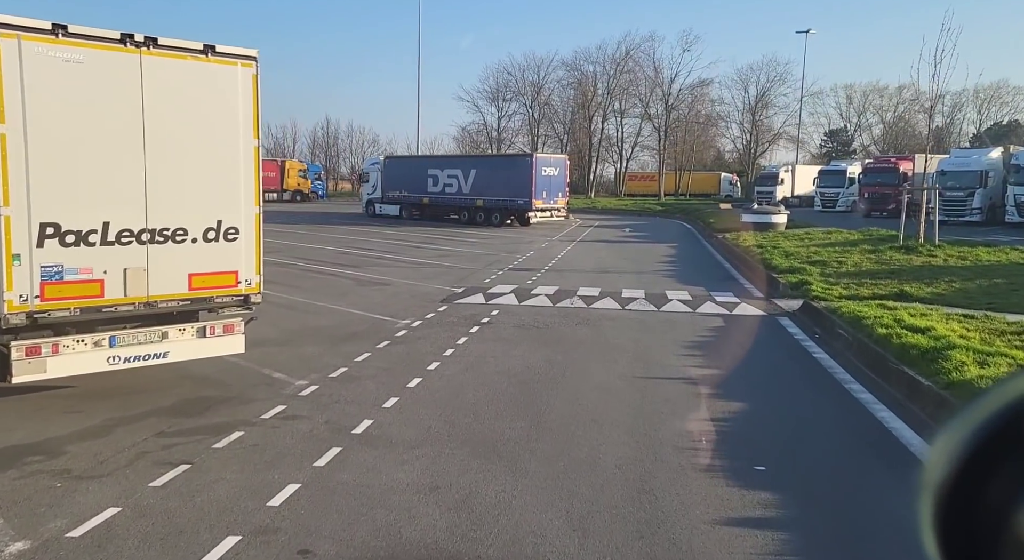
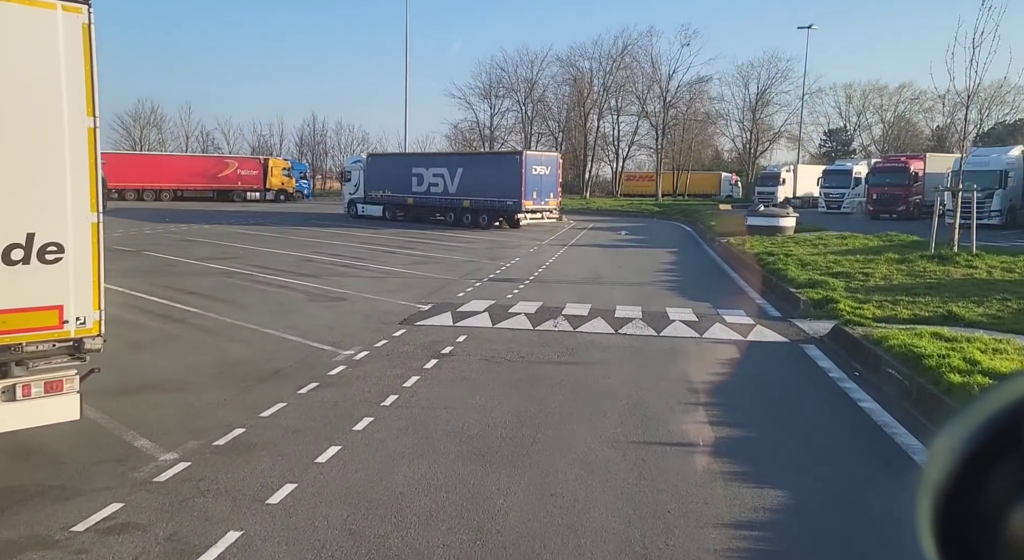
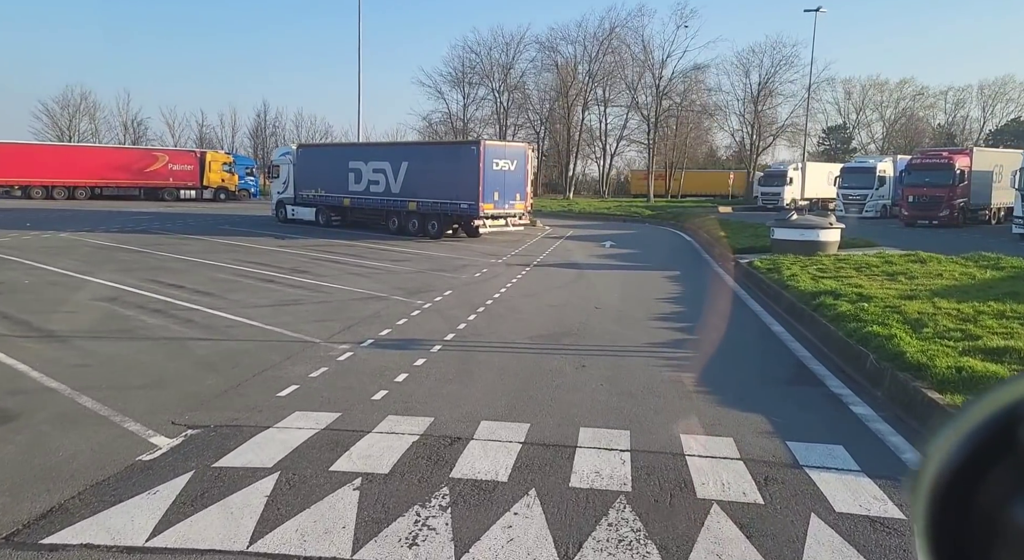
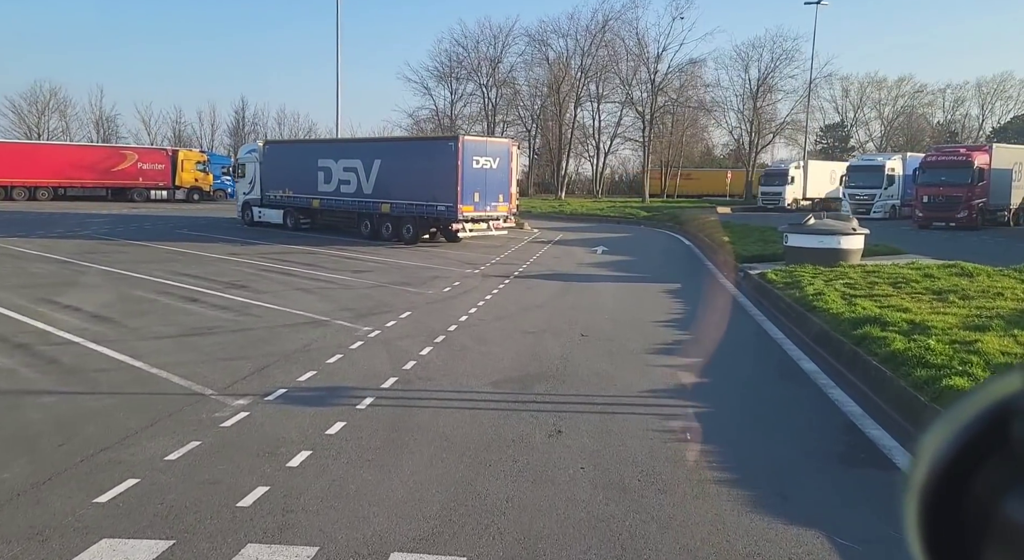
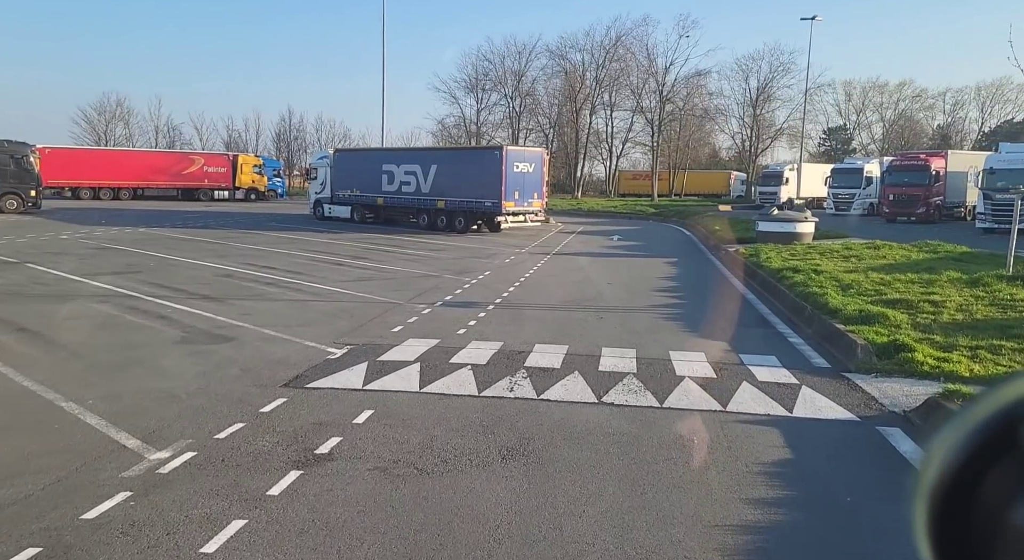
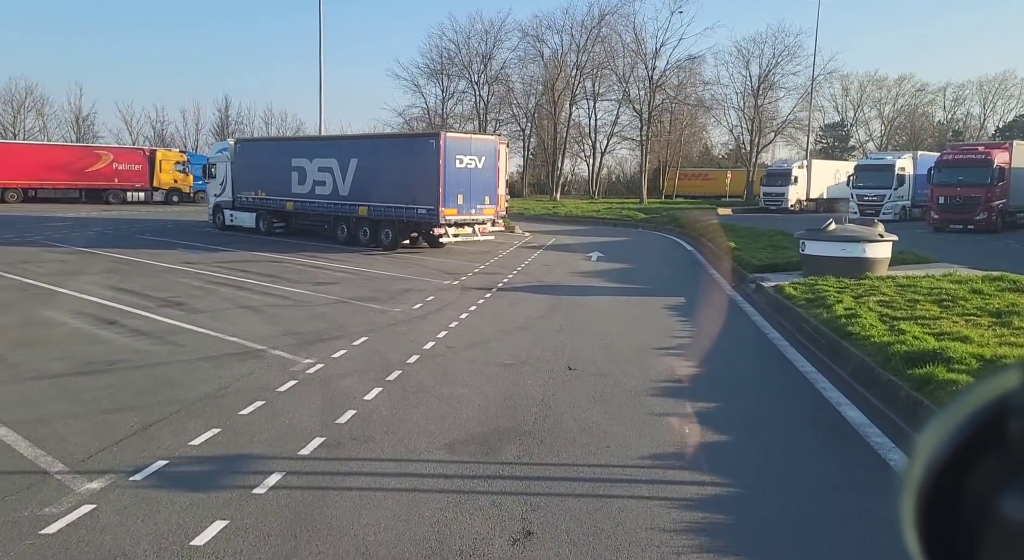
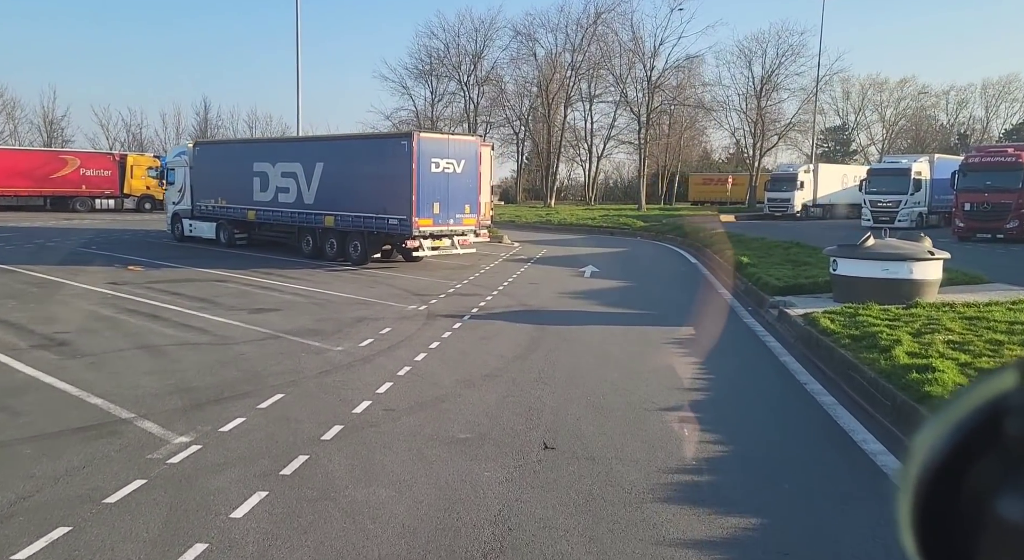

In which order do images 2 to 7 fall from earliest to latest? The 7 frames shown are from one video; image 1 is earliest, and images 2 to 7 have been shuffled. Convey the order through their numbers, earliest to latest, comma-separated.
2, 5, 3, 4, 6, 7
